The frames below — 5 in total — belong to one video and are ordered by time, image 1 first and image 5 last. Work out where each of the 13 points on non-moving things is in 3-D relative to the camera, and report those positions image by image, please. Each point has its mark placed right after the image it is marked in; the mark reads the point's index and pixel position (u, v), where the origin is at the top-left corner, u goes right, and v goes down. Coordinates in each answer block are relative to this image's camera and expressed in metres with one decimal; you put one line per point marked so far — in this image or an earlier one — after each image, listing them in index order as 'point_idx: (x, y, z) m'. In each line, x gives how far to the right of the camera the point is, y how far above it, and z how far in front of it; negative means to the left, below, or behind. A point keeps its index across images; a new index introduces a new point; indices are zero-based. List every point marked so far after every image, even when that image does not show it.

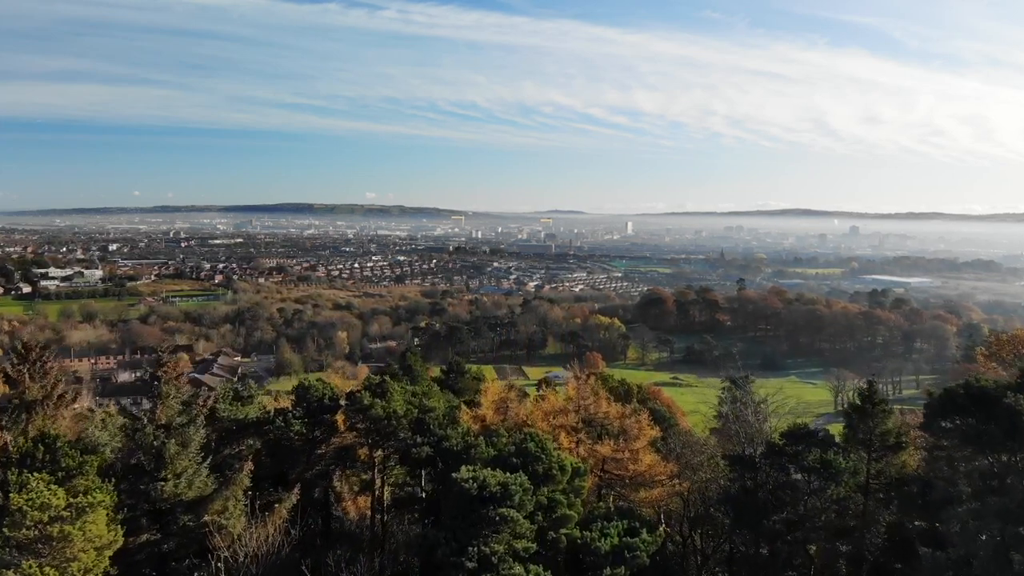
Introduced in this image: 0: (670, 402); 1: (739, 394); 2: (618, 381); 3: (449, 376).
0: (+4.3, -3.1, +16.8) m
1: (+6.8, -3.4, +18.7) m
2: (+2.9, -2.5, +16.9) m
3: (-1.8, -2.5, +17.2) m
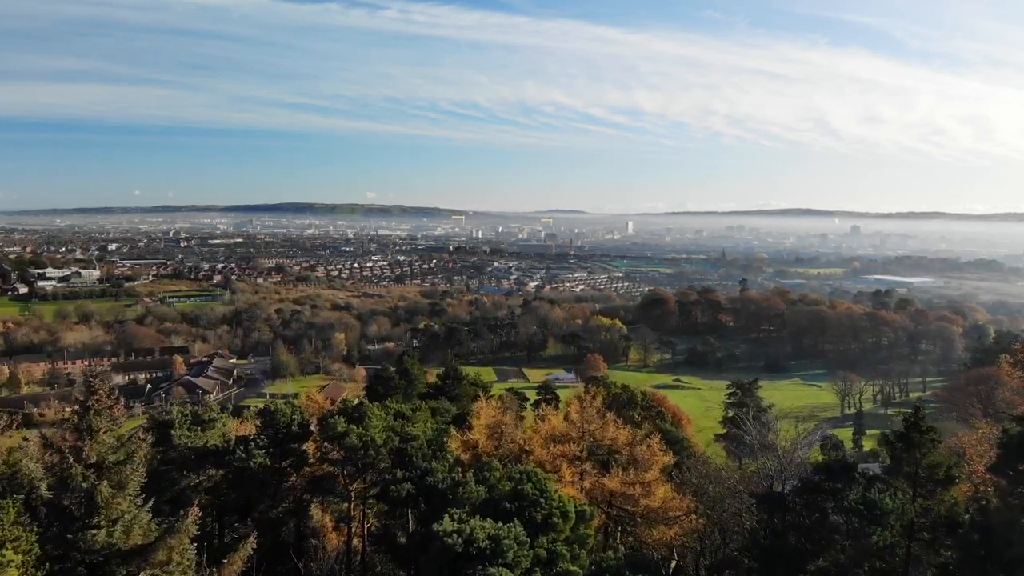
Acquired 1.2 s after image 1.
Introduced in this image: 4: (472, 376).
0: (+4.3, -3.2, +16.3) m
1: (+6.8, -3.5, +18.1) m
2: (+2.8, -2.6, +16.3) m
3: (-1.8, -2.6, +16.6) m
4: (-1.2, -2.6, +18.0) m
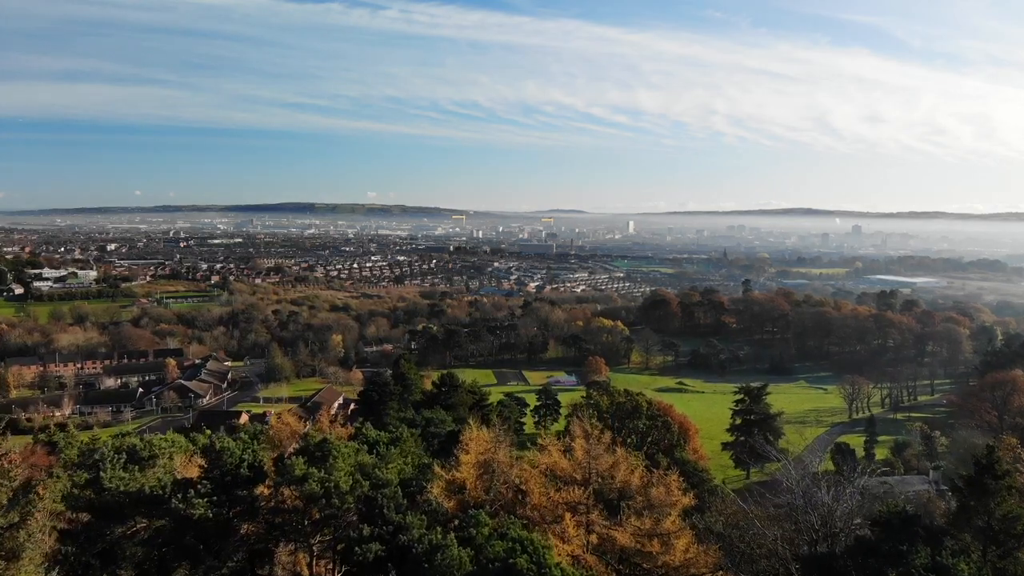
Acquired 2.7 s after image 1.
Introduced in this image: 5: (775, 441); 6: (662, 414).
0: (+4.3, -3.3, +15.6) m
1: (+6.8, -3.6, +17.4) m
2: (+2.8, -2.7, +15.7) m
3: (-1.9, -2.7, +15.9) m
4: (-1.2, -2.6, +17.3) m
5: (+7.3, -4.2, +17.4) m
6: (+3.6, -3.0, +14.7) m
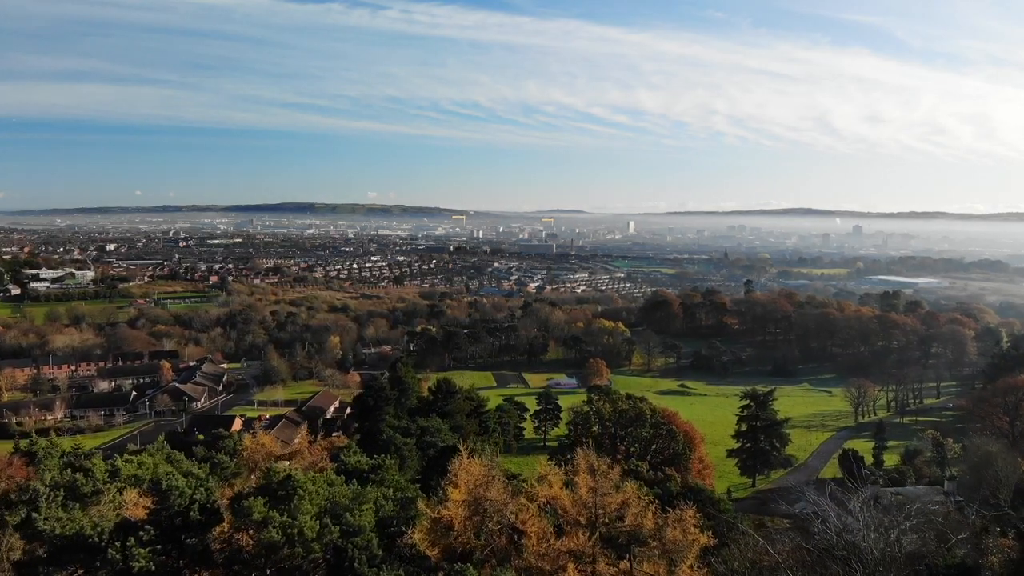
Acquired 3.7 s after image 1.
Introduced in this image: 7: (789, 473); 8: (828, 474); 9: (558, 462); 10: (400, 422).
0: (+4.2, -3.4, +15.1) m
1: (+6.8, -3.6, +16.9) m
2: (+2.8, -2.7, +15.2) m
3: (-1.9, -2.7, +15.4) m
4: (-1.2, -2.7, +16.8) m
5: (+7.3, -4.3, +16.9) m
6: (+3.5, -3.1, +14.2) m
7: (+7.9, -5.3, +17.8) m
8: (+9.0, -5.3, +17.7) m
9: (+1.0, -3.8, +13.4) m
10: (-2.4, -2.9, +13.5) m
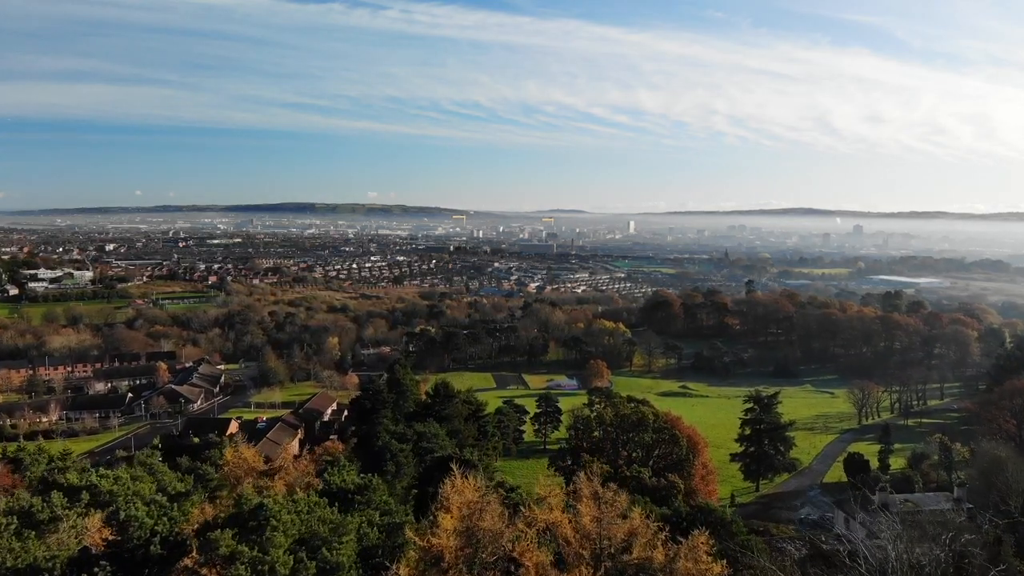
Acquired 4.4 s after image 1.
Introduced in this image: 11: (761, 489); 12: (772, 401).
0: (+4.2, -3.4, +14.8) m
1: (+6.8, -3.7, +16.6) m
2: (+2.8, -2.7, +14.9) m
3: (-1.9, -2.8, +15.1) m
4: (-1.2, -2.7, +16.5) m
5: (+7.3, -4.3, +16.6) m
6: (+3.5, -3.1, +13.9) m
7: (+7.9, -5.3, +17.5) m
8: (+9.0, -5.3, +17.4) m
9: (+1.0, -3.8, +13.1) m
10: (-2.4, -2.9, +13.2) m
11: (+6.8, -5.5, +17.0) m
12: (+7.1, -3.1, +17.0) m
